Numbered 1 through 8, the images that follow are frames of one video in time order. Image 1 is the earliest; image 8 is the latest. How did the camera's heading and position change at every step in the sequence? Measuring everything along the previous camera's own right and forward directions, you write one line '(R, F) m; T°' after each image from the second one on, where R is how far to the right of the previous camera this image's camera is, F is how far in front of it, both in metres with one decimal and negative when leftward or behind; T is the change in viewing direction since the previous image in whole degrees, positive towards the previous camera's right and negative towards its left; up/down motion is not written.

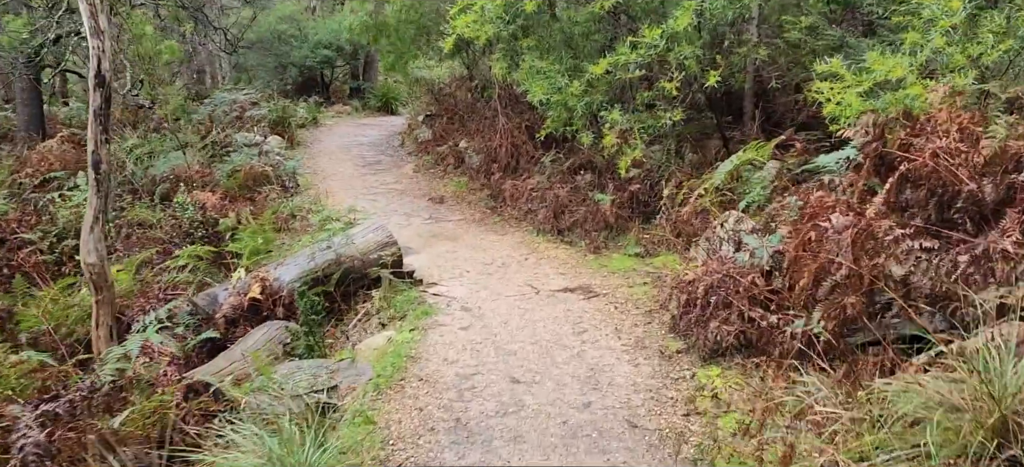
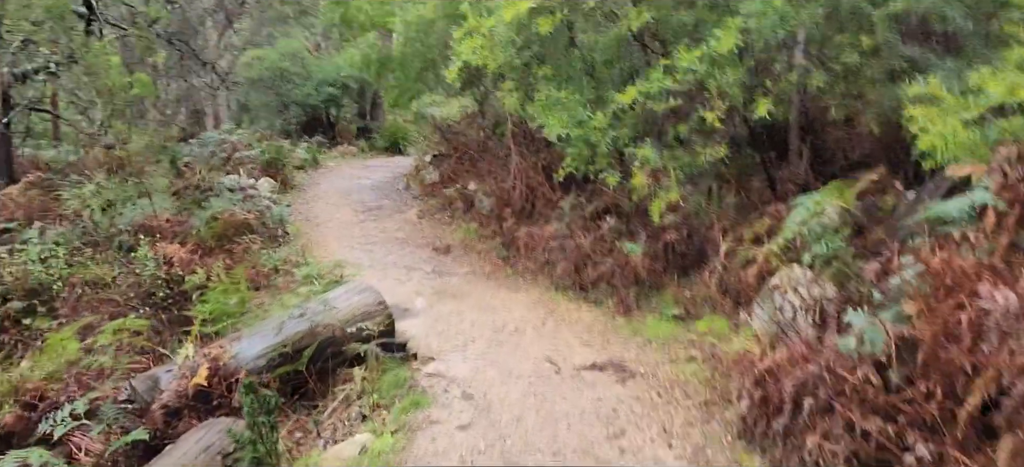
(0.0, +1.2) m; -1°
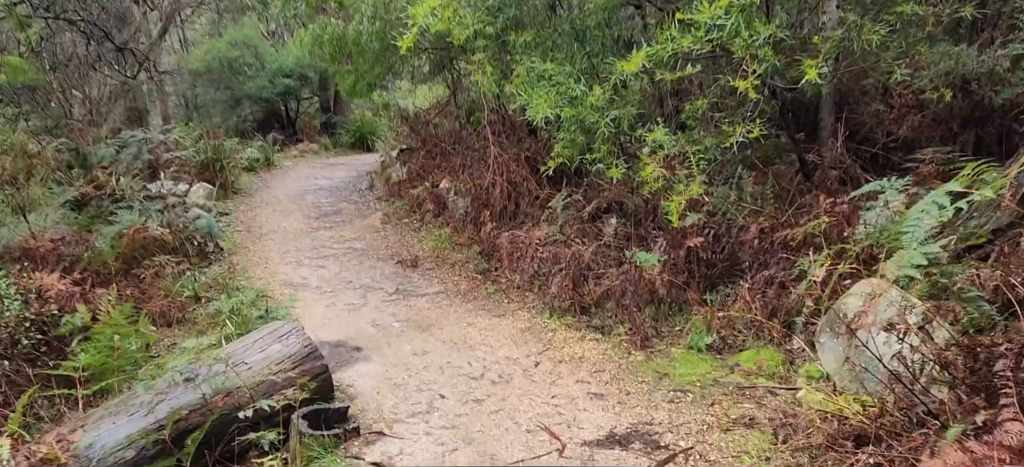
(+0.1, +1.6) m; +1°
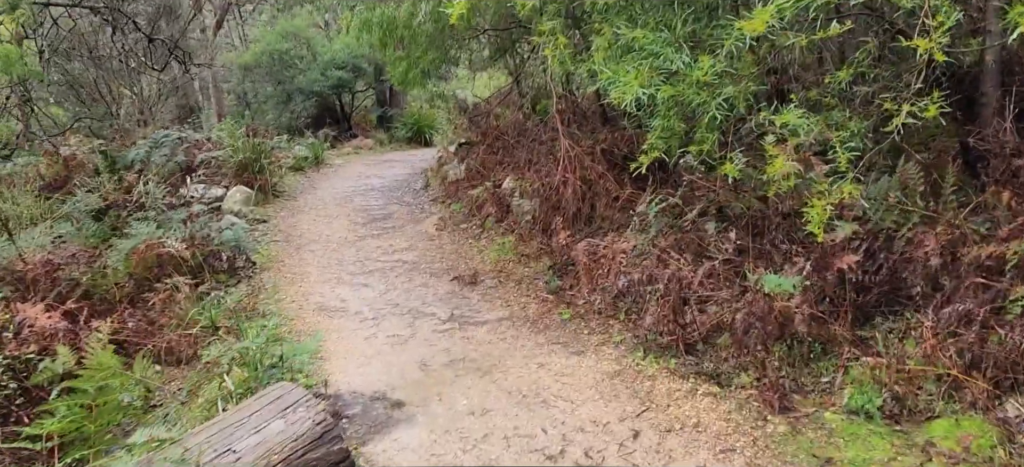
(-0.1, +1.3) m; -6°
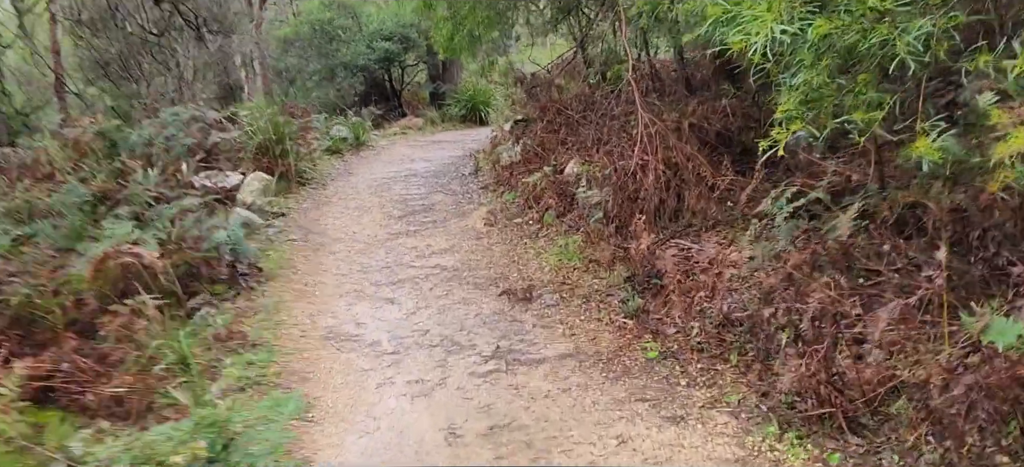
(0.0, +1.5) m; -5°
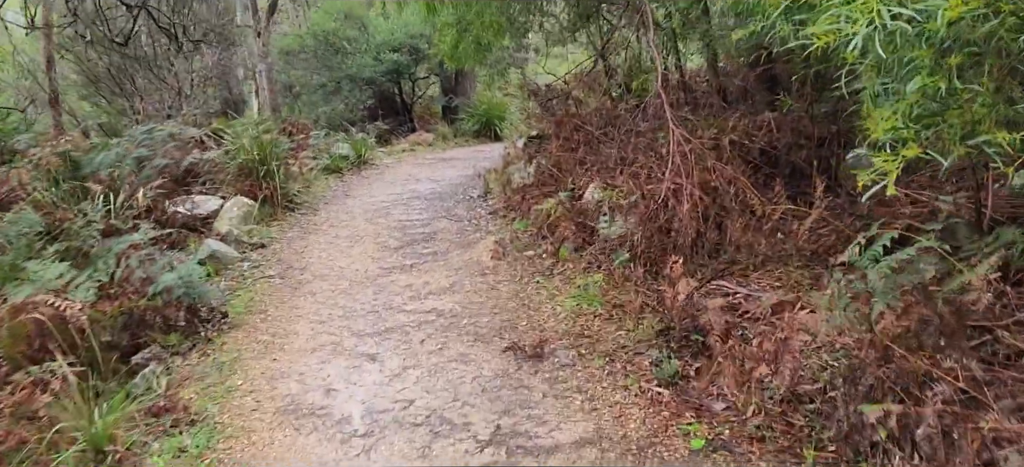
(+0.1, +0.9) m; -2°
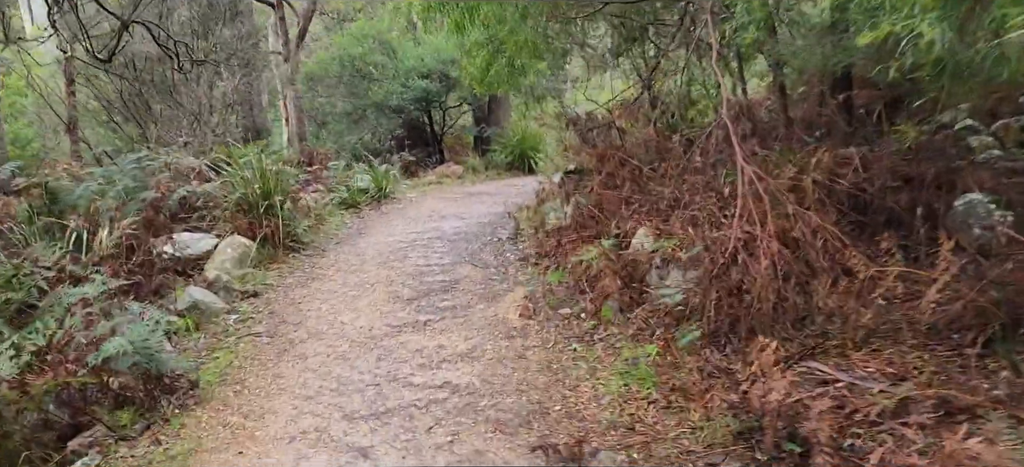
(0.0, +0.9) m; -3°
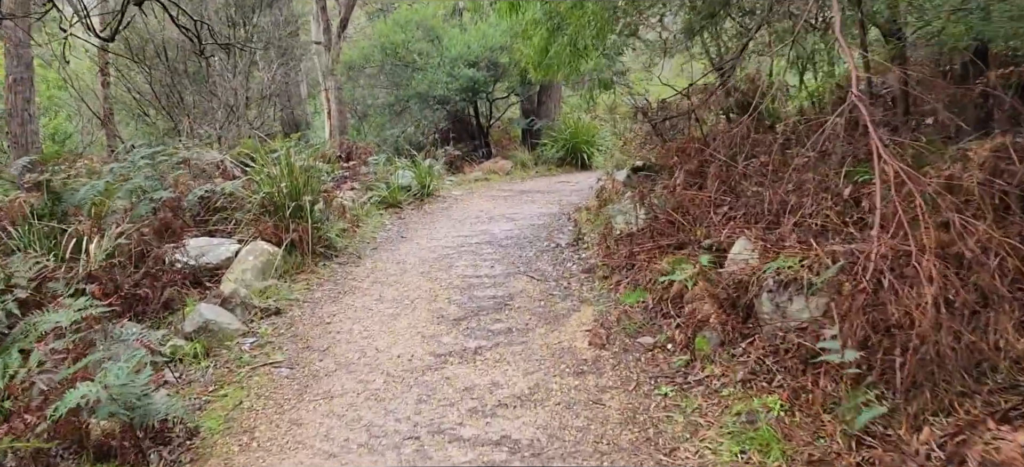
(-0.2, +0.9) m; -4°
